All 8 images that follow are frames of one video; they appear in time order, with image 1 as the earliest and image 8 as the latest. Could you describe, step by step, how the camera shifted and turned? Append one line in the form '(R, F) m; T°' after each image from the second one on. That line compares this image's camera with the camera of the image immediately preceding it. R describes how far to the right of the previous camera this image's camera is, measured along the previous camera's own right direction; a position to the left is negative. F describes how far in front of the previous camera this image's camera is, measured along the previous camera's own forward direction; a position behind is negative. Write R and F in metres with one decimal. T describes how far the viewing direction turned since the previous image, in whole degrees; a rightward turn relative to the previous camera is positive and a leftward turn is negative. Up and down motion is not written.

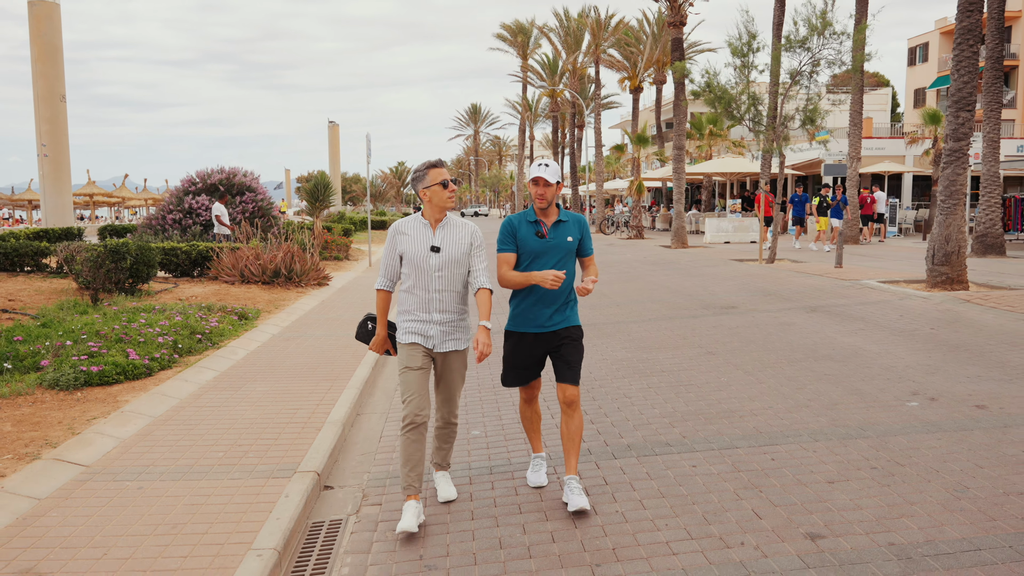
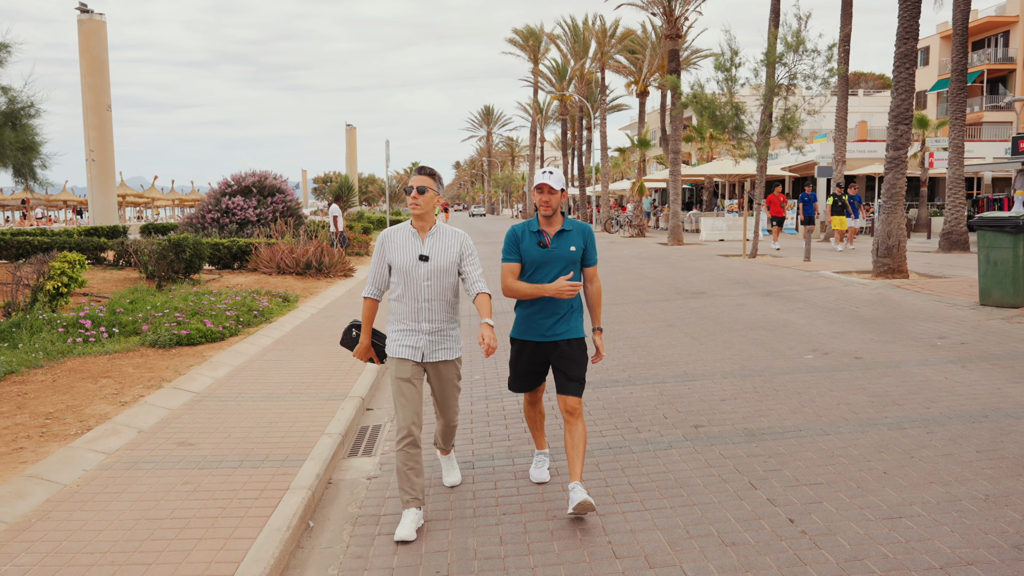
(+0.2, -1.9) m; -1°
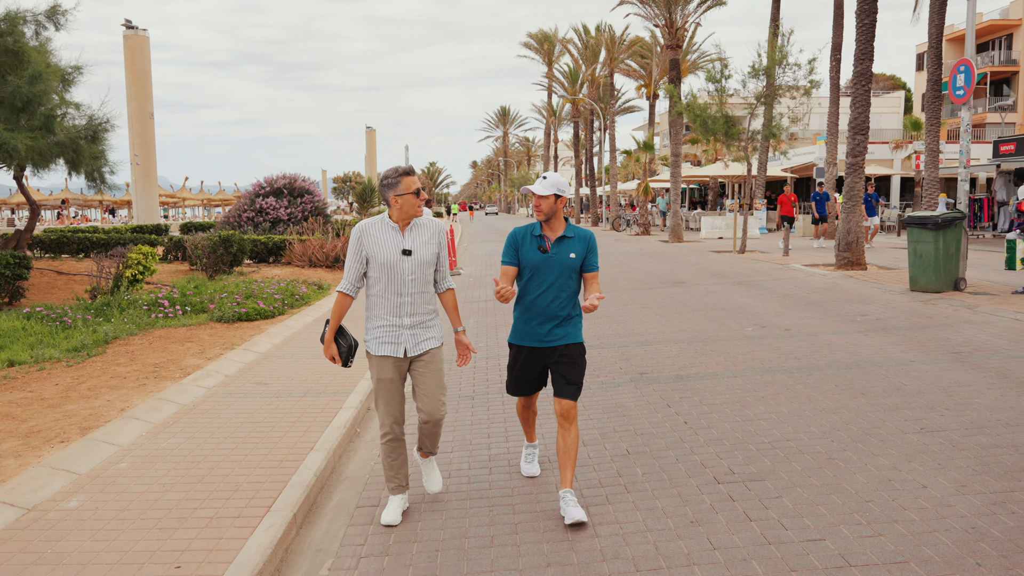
(+0.2, -1.9) m; -1°
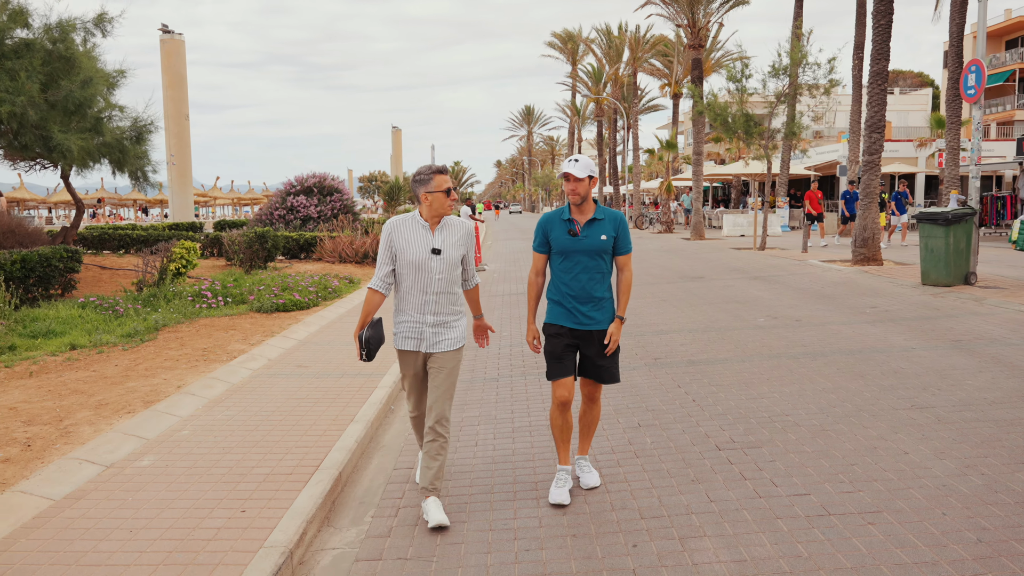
(0.0, -0.5) m; -2°
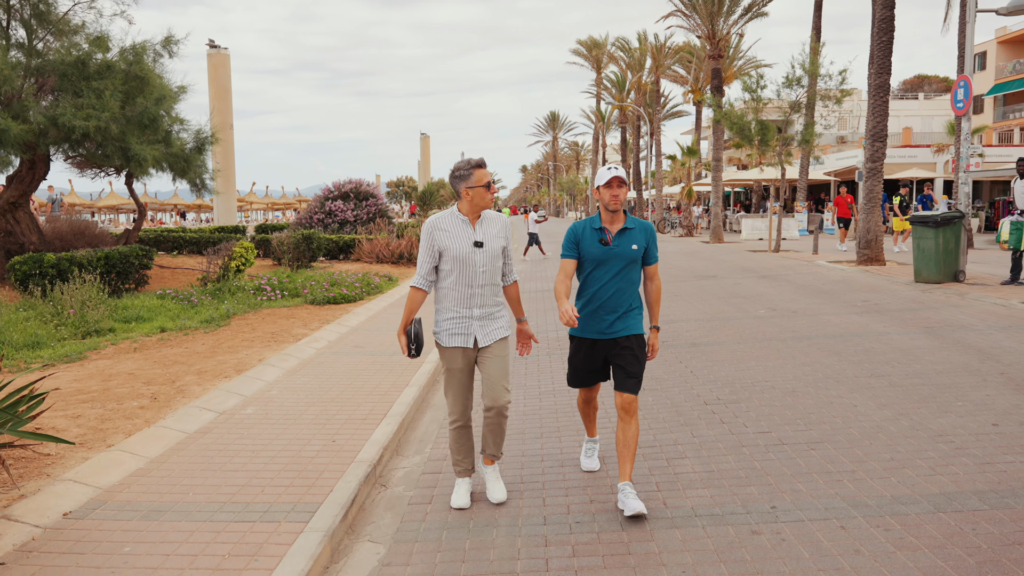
(0.0, -1.3) m; -2°
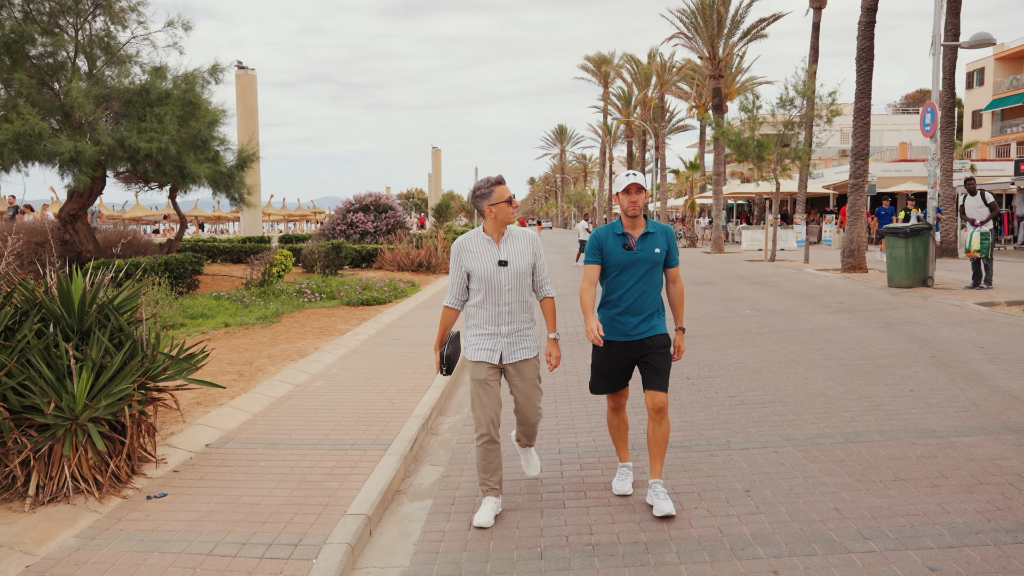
(-0.1, -1.5) m; -1°
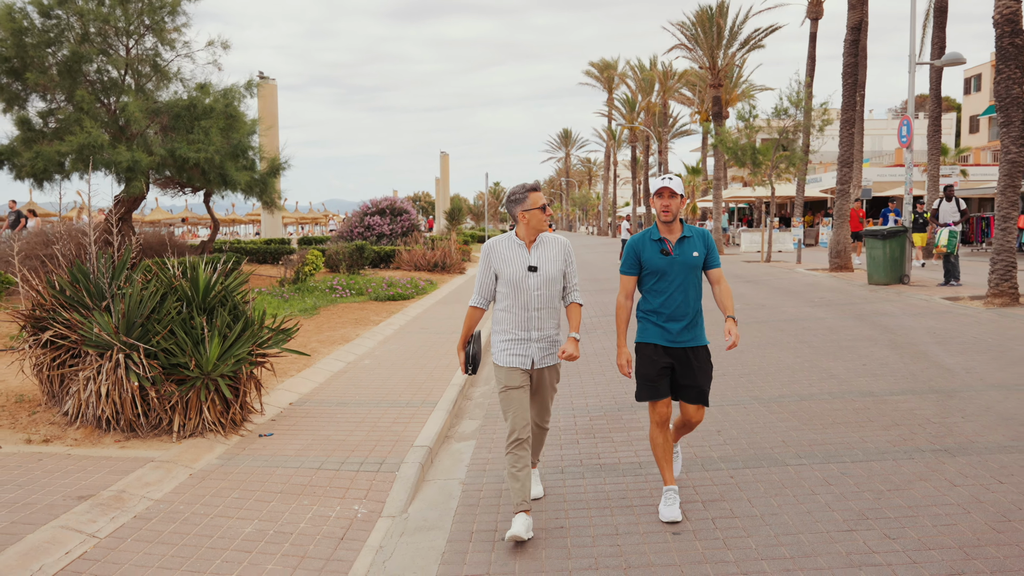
(-0.2, -1.4) m; 0°
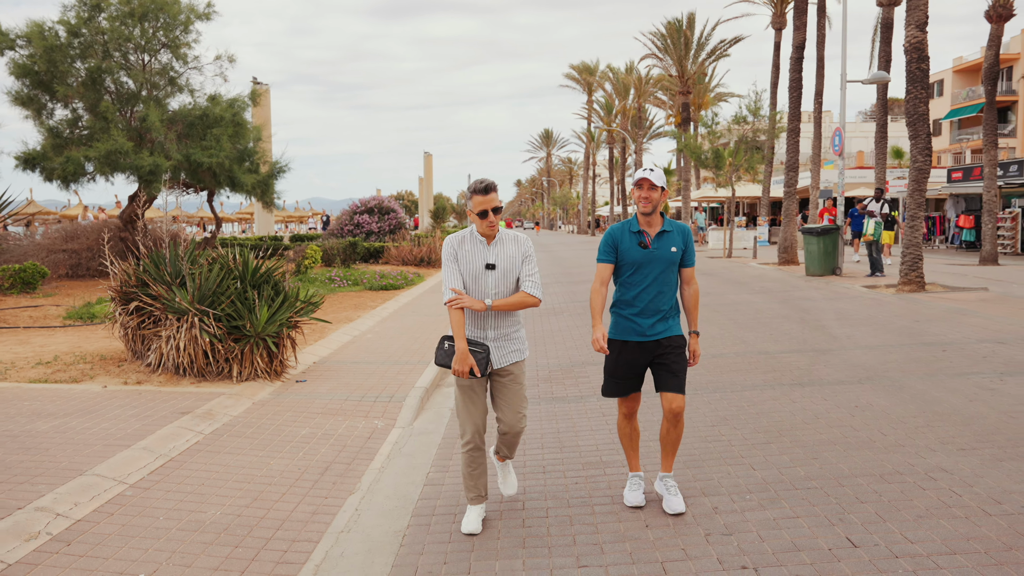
(+0.1, -2.0) m; +1°
